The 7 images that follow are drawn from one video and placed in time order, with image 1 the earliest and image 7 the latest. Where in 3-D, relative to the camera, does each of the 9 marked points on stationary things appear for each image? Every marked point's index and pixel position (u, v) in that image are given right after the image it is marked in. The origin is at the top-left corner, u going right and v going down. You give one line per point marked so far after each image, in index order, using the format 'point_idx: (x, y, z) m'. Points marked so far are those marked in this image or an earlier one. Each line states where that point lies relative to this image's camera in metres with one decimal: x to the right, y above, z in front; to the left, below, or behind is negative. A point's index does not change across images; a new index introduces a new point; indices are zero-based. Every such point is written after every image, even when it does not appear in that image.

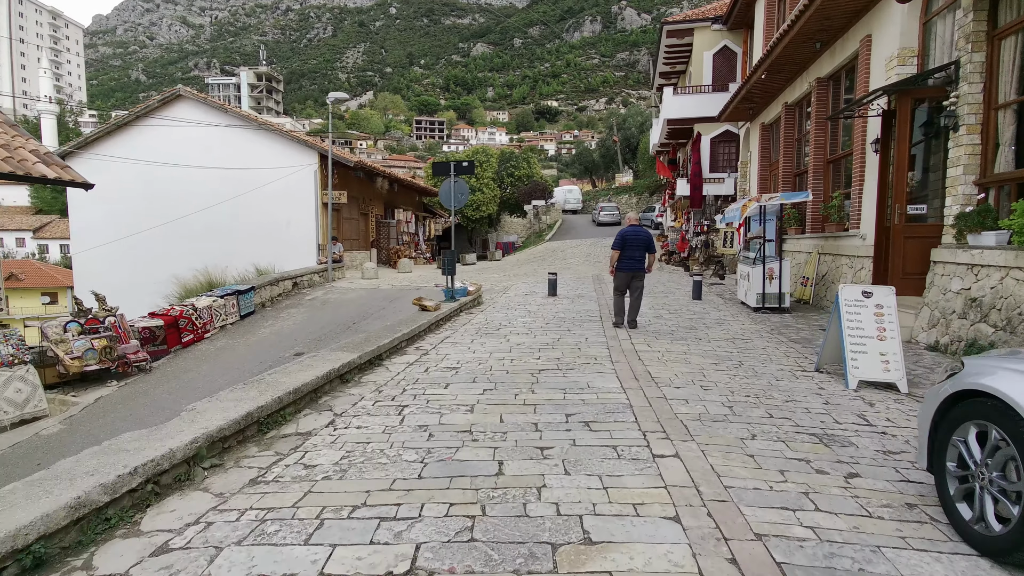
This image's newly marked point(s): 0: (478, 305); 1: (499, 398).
0: (-0.8, -0.4, +11.5) m
1: (-0.1, -1.0, +4.7) m
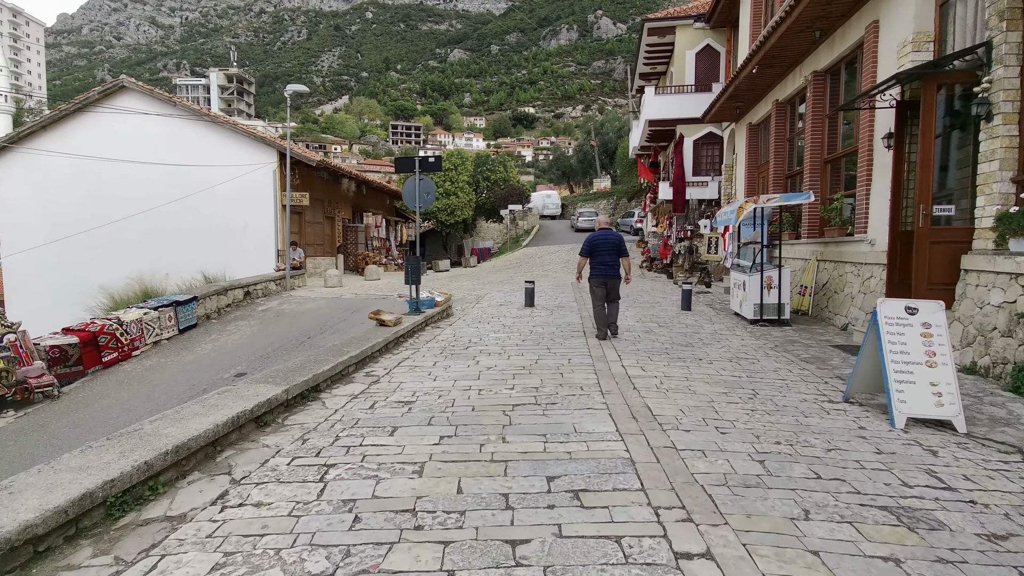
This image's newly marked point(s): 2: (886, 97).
0: (-1.3, -0.6, +10.3) m
1: (-0.4, -1.1, +3.6) m
2: (+5.5, +2.8, +7.8) m
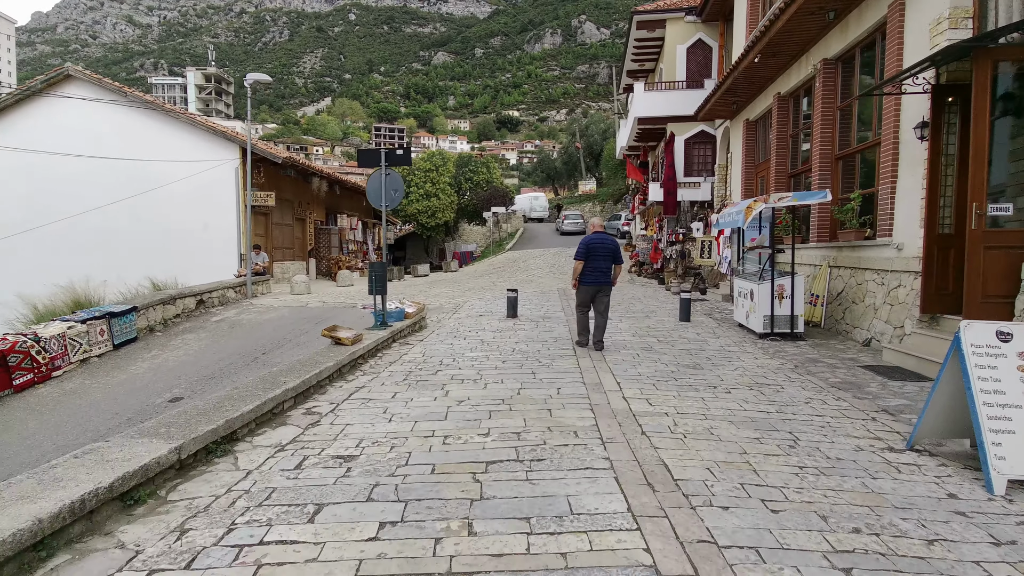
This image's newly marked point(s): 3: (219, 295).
0: (-1.6, -0.7, +9.1) m
1: (-0.5, -1.2, +2.5) m
2: (+5.2, +2.7, +6.8) m
3: (-7.4, -0.2, +13.4) m
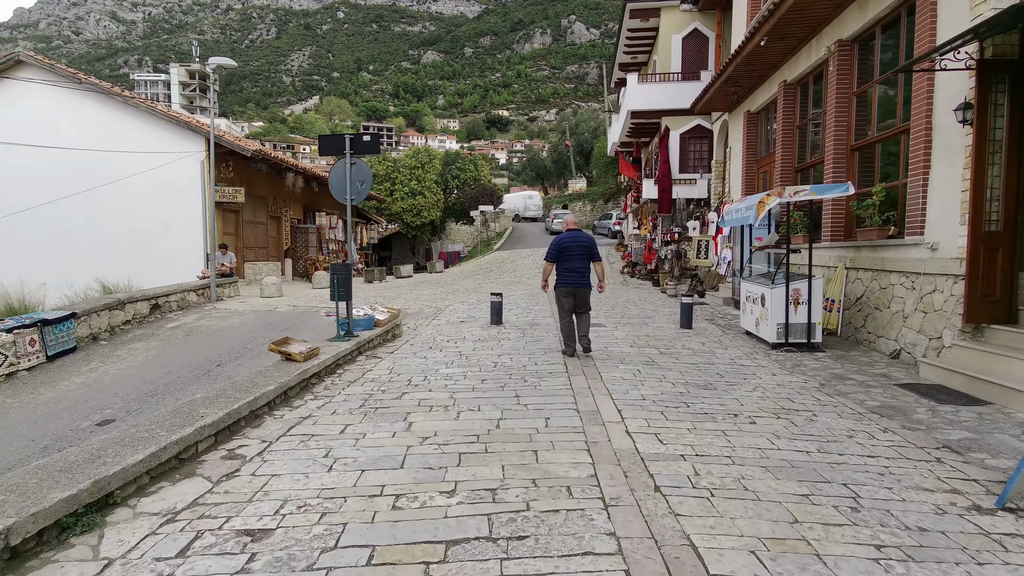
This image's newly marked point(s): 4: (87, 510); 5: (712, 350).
0: (-1.9, -0.8, +8.1) m
1: (-0.6, -1.3, +1.5) m
2: (+5.0, +2.6, +6.0) m
3: (-7.7, -0.2, +12.3) m
4: (-2.2, -1.2, +2.8) m
5: (+2.7, -0.8, +7.3) m
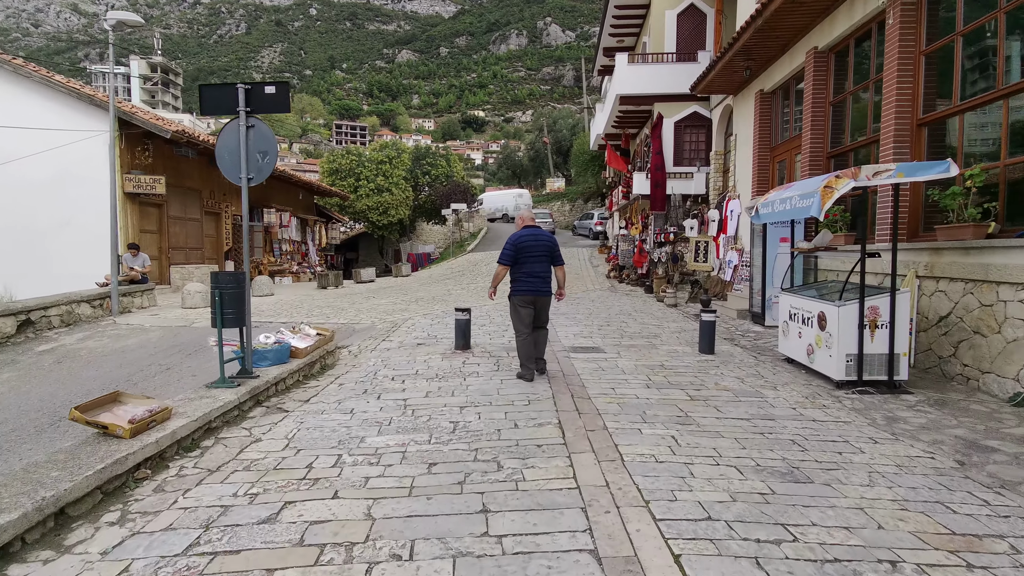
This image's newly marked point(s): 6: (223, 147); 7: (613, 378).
0: (-2.2, -1.0, +5.9) m
1: (-0.7, -1.5, -0.7) m
2: (+4.7, +2.4, +4.0) m
3: (-8.2, -0.4, +9.7) m
4: (-2.3, -1.3, +0.6) m
5: (+2.5, -1.0, +5.3) m
6: (-2.8, +1.3, +5.0) m
7: (+1.1, -1.0, +5.7) m
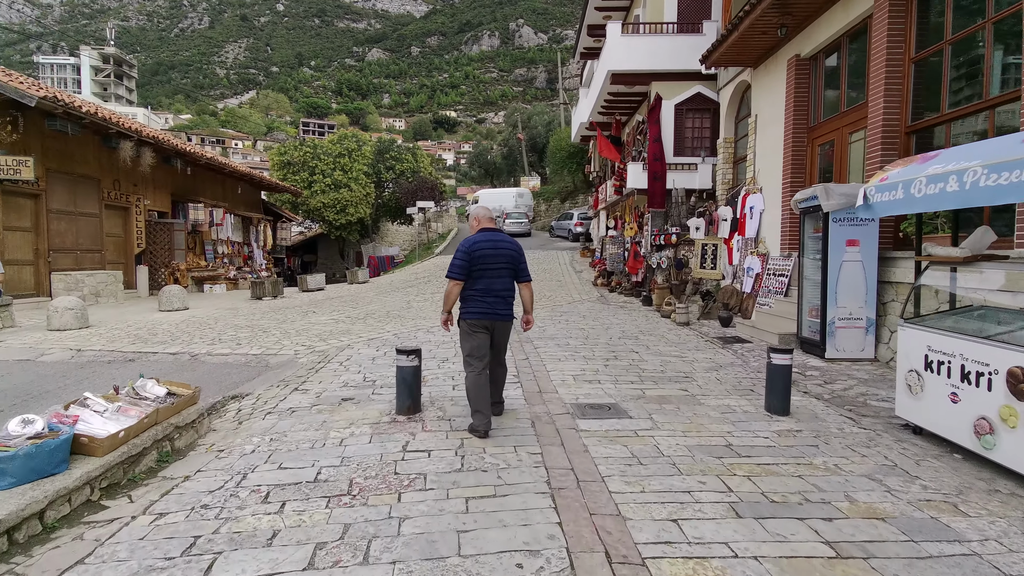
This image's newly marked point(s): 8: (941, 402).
0: (-2.4, -1.2, +3.2) m
1: (-0.5, -1.7, -3.3) m
2: (+4.7, +2.2, +1.8) m
3: (-8.6, -0.7, +6.8) m
4: (-2.2, -1.6, -2.1) m
5: (+2.3, -1.3, +2.9) m
6: (-2.9, +1.1, +2.4) m
7: (+0.9, -1.2, +3.2) m
8: (+3.2, -0.8, +3.9) m
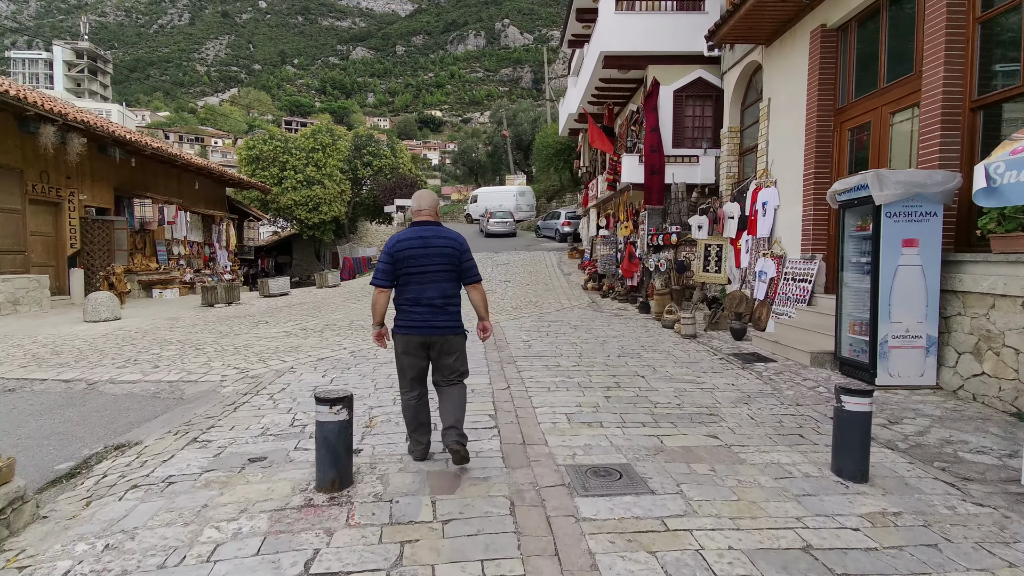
0: (-2.5, -1.4, +1.8) m
1: (-0.5, -1.8, -4.6) m
2: (+4.6, +2.1, +0.5) m
3: (-8.8, -0.8, +5.2) m
4: (-2.2, -1.7, -3.5) m
5: (+2.2, -1.4, +1.6) m
6: (-3.0, +1.0, +0.9) m
7: (+0.8, -1.3, +1.9) m
8: (+3.0, -0.9, +2.6) m
